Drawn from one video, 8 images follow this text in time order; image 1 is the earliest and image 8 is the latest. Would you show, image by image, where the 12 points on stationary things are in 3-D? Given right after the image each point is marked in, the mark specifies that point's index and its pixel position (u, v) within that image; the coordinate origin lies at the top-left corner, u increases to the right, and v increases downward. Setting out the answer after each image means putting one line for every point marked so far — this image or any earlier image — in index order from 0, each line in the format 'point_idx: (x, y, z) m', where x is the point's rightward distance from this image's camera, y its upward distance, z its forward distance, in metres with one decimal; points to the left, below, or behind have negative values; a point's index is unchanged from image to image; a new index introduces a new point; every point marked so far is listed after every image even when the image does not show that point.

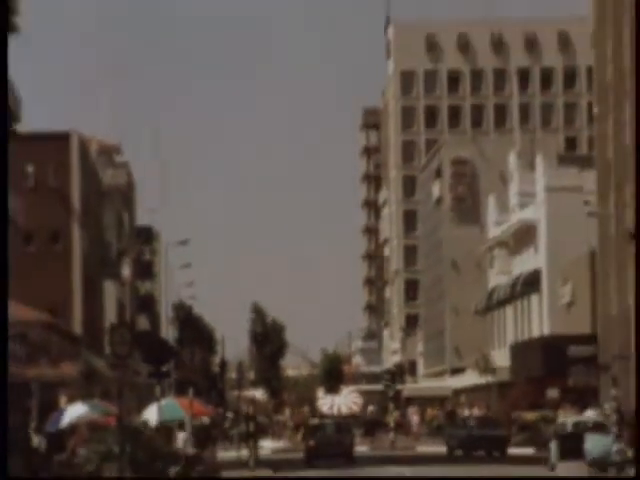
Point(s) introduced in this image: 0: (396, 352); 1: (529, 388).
0: (+0.4, -0.5, +6.0) m
1: (+1.0, -0.7, +5.9) m
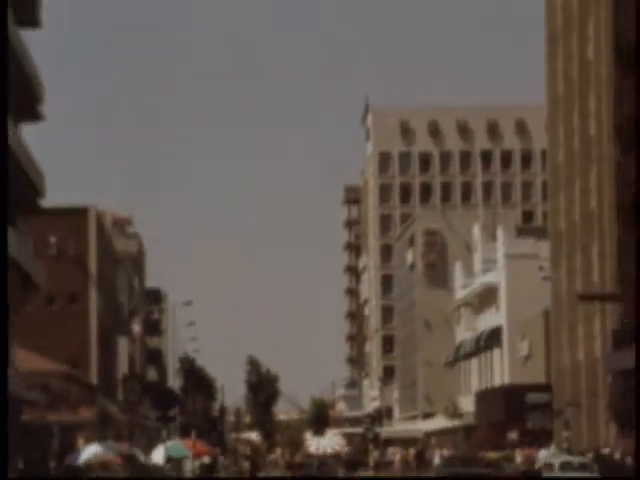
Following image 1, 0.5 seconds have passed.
0: (+0.3, -0.9, +6.8) m
1: (+1.0, -1.1, +6.7) m
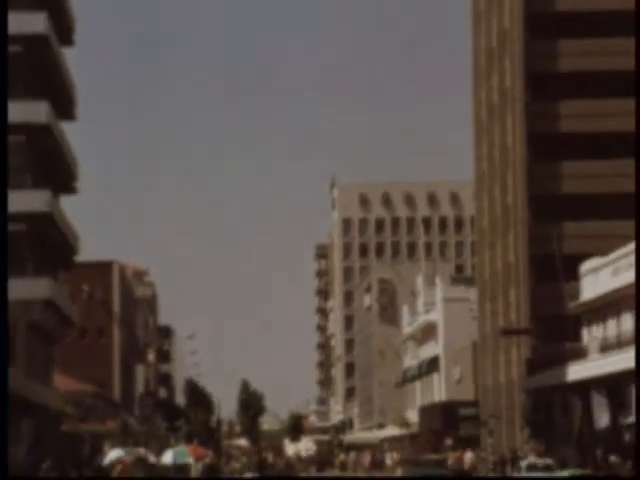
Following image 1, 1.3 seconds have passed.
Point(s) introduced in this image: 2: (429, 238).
0: (+0.1, -1.2, +8.6) m
1: (+0.8, -1.4, +8.6) m
2: (+0.8, 0.0, +8.6) m
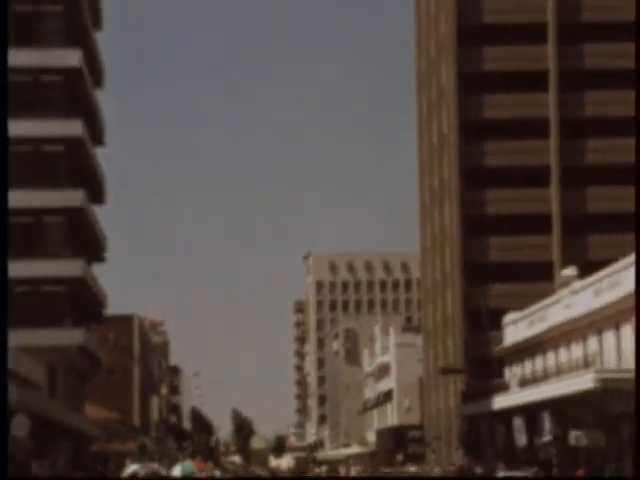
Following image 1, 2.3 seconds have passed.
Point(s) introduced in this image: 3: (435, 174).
0: (-0.1, -1.7, +10.9) m
1: (+0.6, -1.9, +10.8) m
2: (+0.6, -0.5, +10.9) m
3: (+1.0, +0.6, +10.4) m
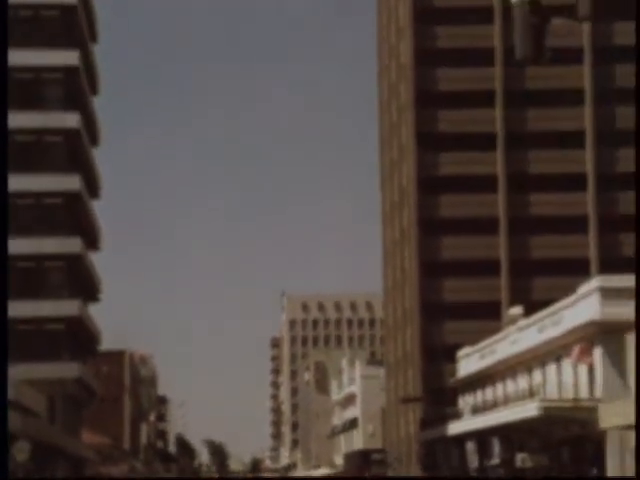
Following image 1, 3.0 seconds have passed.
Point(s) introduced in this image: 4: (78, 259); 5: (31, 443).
0: (-0.3, -2.2, +12.1) m
1: (+0.3, -2.3, +12.1) m
2: (+0.3, -0.9, +12.1) m
3: (+0.8, +0.2, +11.7) m
4: (-2.4, -0.2, +12.1) m
5: (-2.8, -2.0, +11.9) m
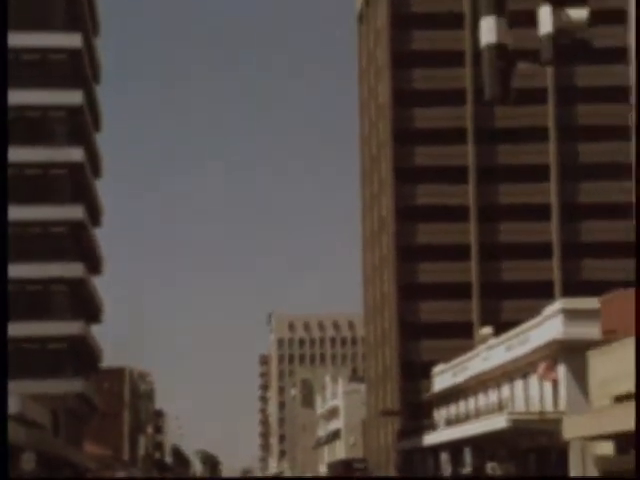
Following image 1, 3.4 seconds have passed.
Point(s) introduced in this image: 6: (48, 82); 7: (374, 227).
0: (-0.5, -2.4, +13.1) m
1: (+0.2, -2.6, +13.0) m
2: (+0.2, -1.2, +13.1) m
3: (+0.6, -0.1, +12.7) m
4: (-2.6, -0.5, +13.0) m
5: (-3.0, -2.3, +12.8) m
6: (-2.9, +1.7, +12.9) m
7: (+0.6, +0.1, +12.4) m
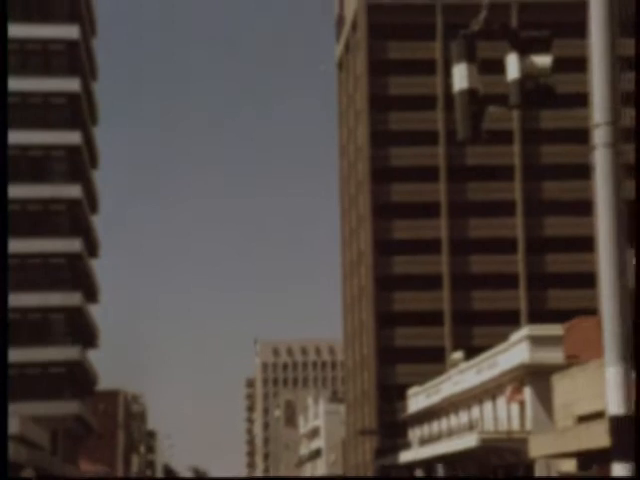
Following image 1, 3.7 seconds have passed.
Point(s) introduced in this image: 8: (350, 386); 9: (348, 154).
0: (-0.7, -2.8, +13.9) m
1: (0.0, -3.0, +13.9) m
2: (-0.1, -1.5, +14.0) m
3: (+0.4, -0.4, +13.6) m
4: (-2.8, -0.8, +13.9) m
5: (-3.2, -2.6, +13.6) m
6: (-3.1, +1.3, +13.8) m
7: (+0.4, -0.2, +13.3) m
8: (+0.4, -1.7, +14.1) m
9: (+0.3, +0.9, +13.2) m
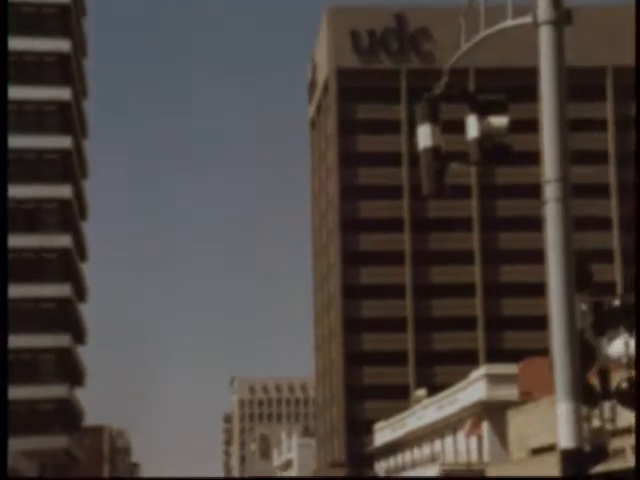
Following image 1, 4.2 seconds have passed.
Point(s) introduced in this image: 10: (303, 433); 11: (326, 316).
0: (-1.0, -3.4, +14.9) m
1: (-0.4, -3.5, +14.9) m
2: (-0.4, -2.1, +15.0) m
3: (+0.1, -1.0, +14.7) m
4: (-3.1, -1.4, +14.9) m
5: (-3.5, -3.2, +14.6) m
6: (-3.4, +0.8, +14.8) m
7: (+0.1, -0.8, +14.4) m
8: (0.0, -2.3, +15.2) m
9: (0.0, +0.4, +14.3) m
10: (-0.2, -2.4, +15.1) m
11: (+0.1, -0.9, +14.5) m
